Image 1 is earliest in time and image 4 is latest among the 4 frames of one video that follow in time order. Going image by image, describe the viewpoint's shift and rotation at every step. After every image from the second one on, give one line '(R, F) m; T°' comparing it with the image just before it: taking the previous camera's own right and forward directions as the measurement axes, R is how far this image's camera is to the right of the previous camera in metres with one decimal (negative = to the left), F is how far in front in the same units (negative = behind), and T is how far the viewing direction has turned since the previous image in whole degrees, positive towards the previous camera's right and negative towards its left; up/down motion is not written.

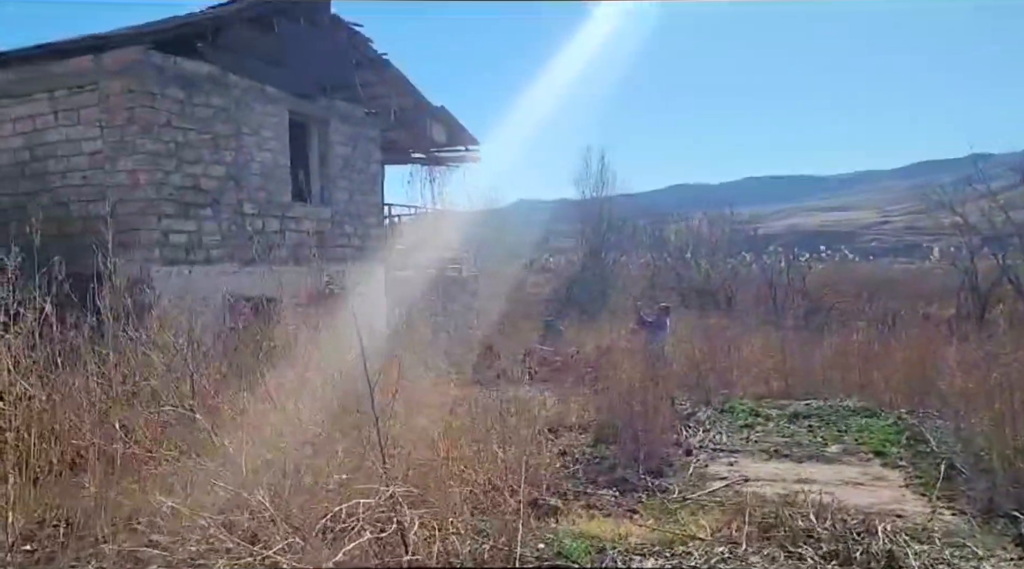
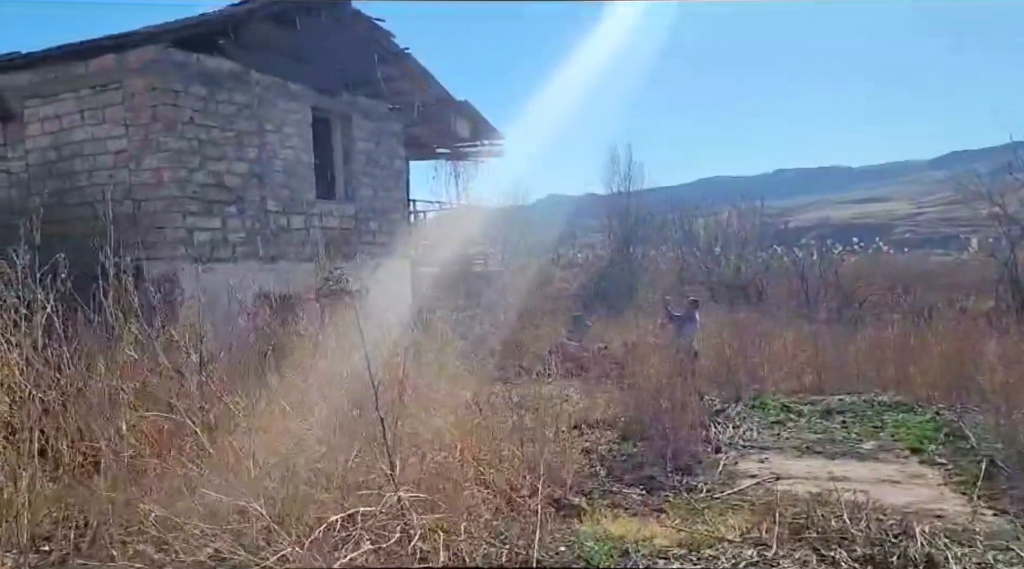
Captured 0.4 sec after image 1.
(0.0, +0.1) m; -2°
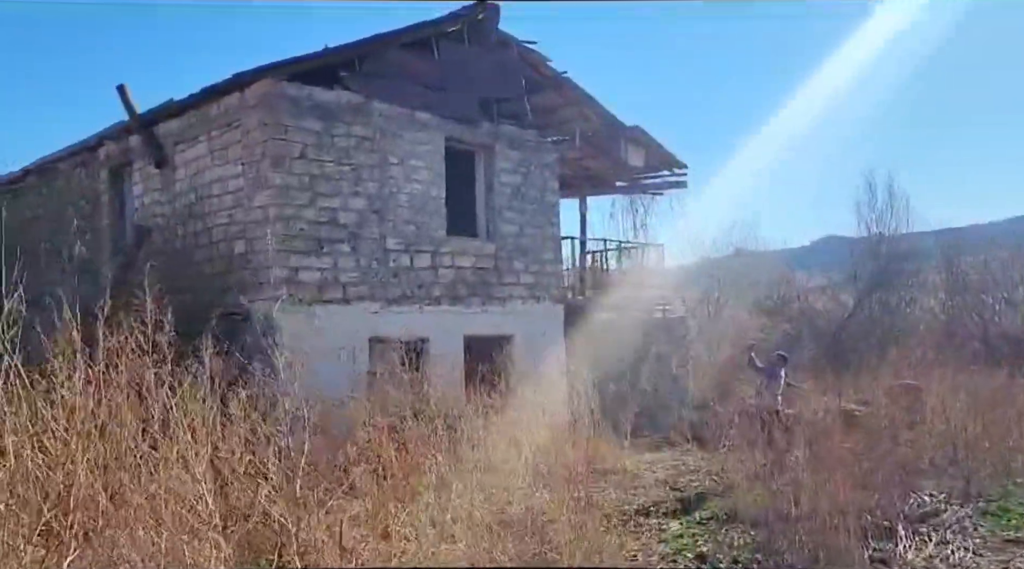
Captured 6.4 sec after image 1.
(+1.1, +1.4) m; -19°
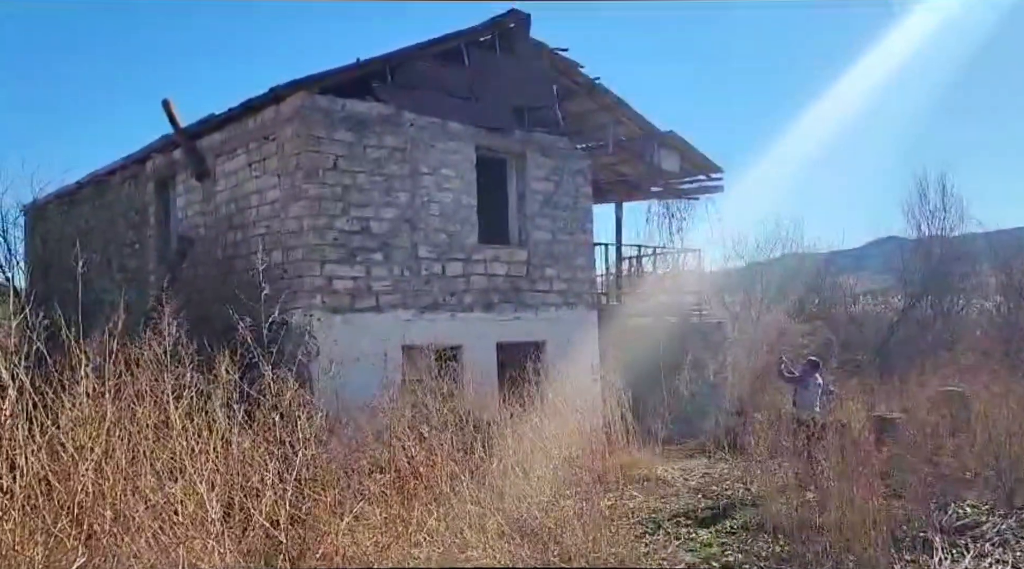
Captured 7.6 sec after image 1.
(+0.2, 0.0) m; -3°
